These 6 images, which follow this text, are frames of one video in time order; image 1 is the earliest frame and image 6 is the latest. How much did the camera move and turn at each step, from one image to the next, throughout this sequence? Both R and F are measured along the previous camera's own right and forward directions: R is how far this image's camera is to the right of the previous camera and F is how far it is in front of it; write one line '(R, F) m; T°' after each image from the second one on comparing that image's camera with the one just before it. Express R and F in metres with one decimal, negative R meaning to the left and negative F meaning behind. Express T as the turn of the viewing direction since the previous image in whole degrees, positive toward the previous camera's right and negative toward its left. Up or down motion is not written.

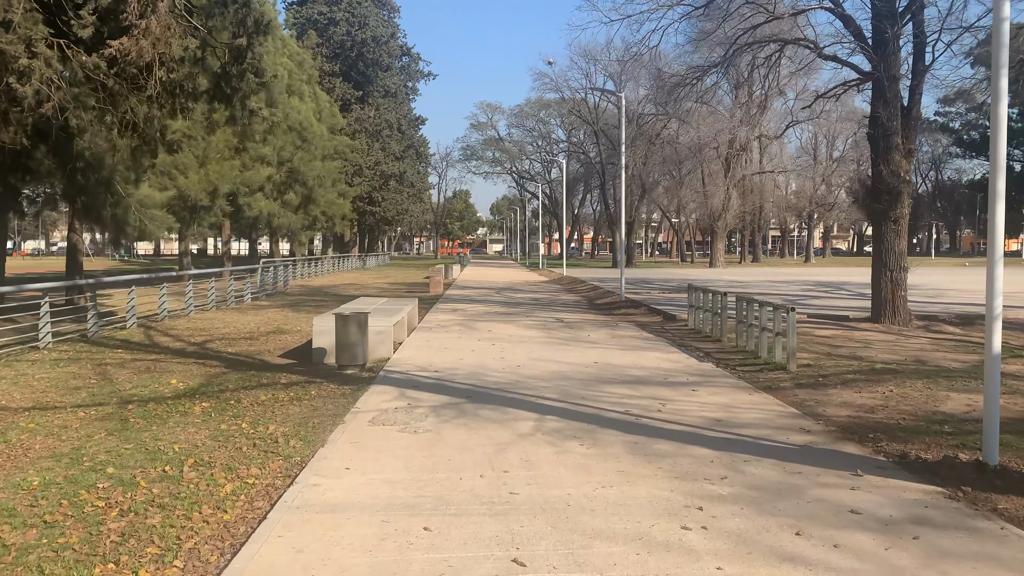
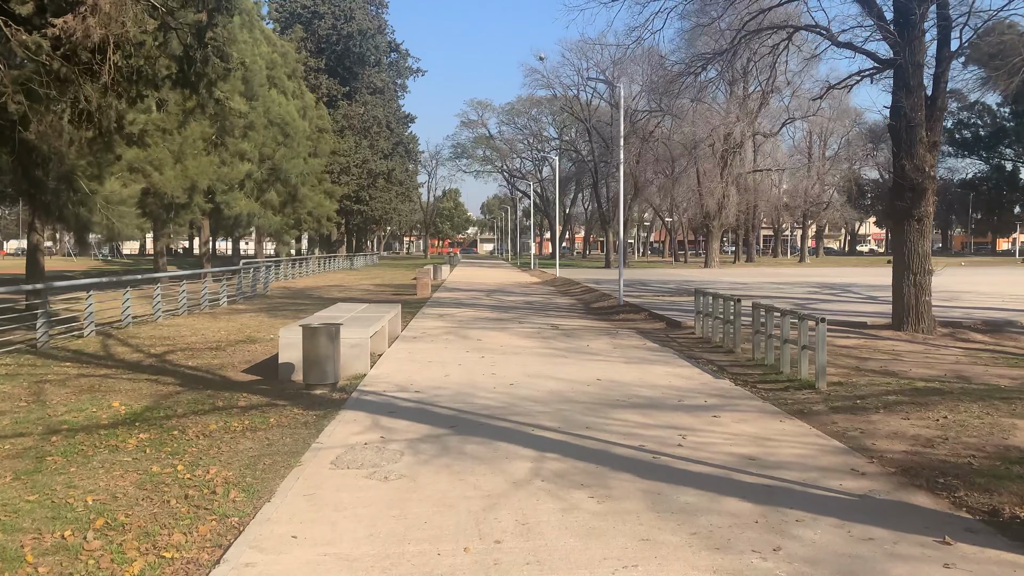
(0.0, +1.2) m; +1°
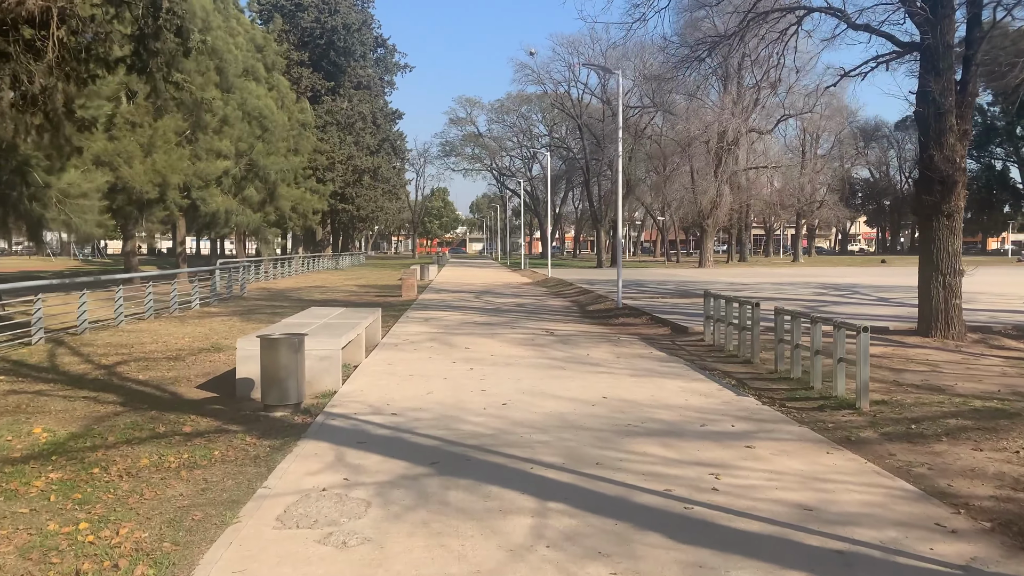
(0.0, +1.2) m; +1°
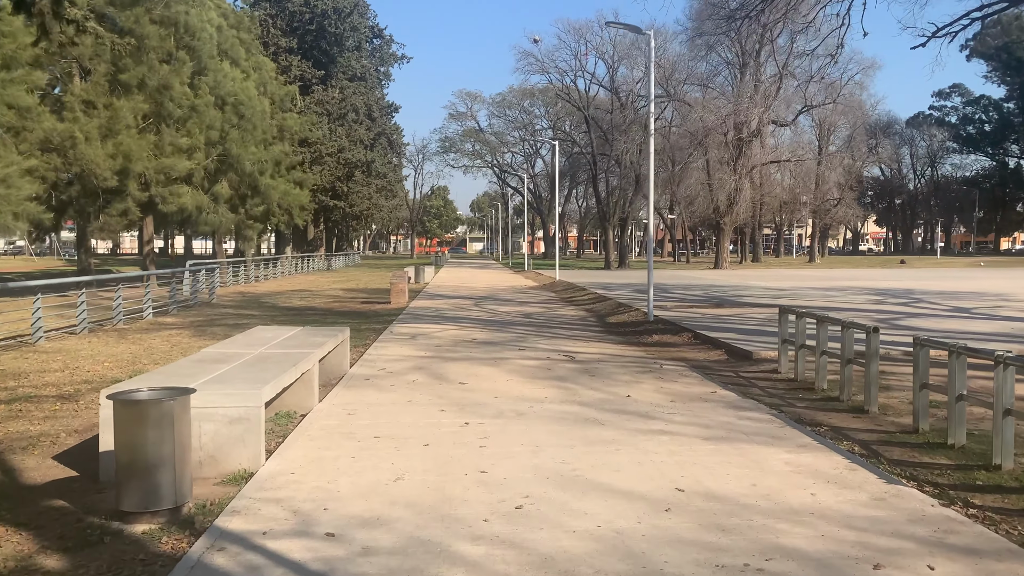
(-0.1, +3.1) m; 0°
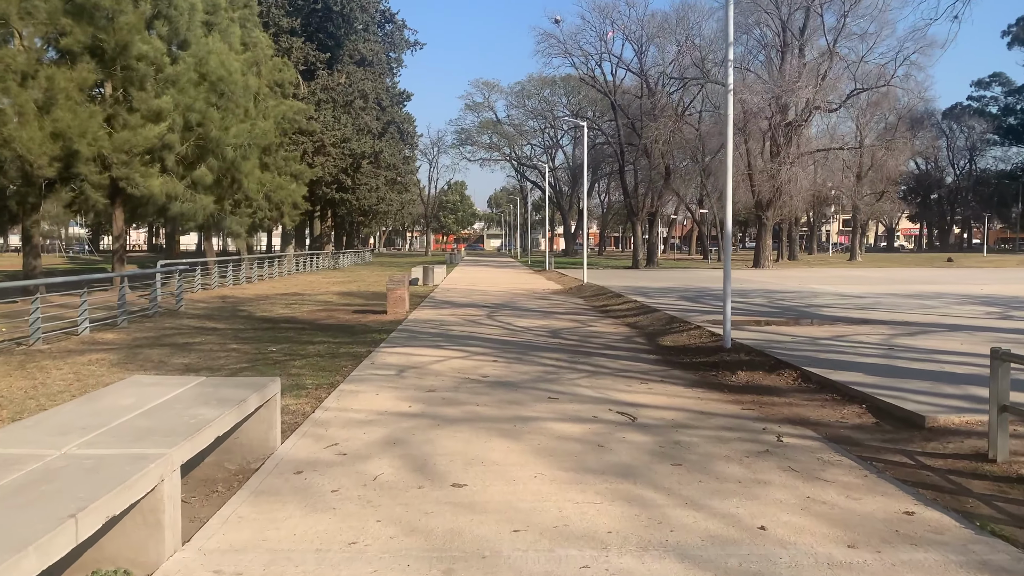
(-0.1, +3.7) m; -1°
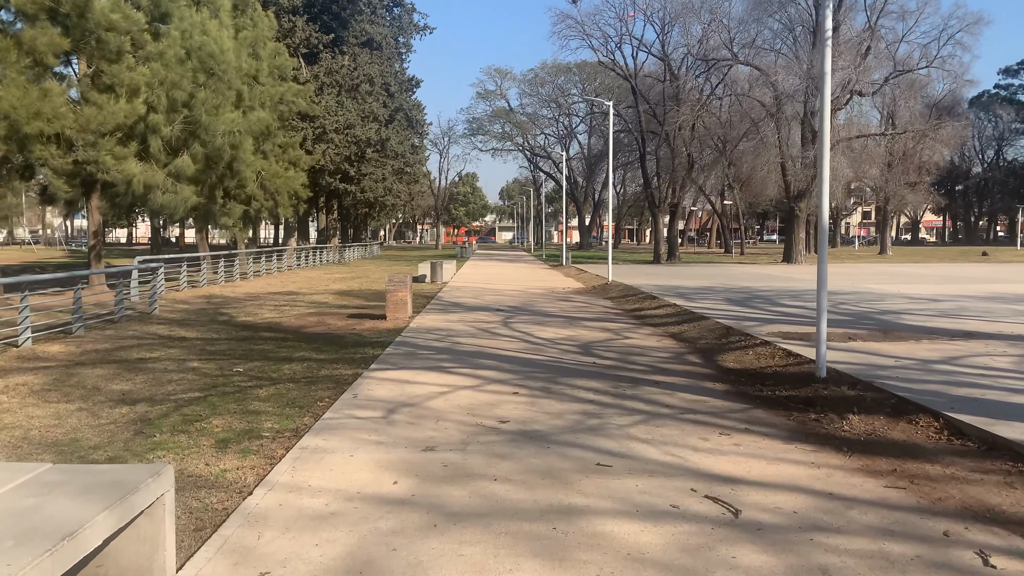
(-0.1, +2.4) m; -1°
